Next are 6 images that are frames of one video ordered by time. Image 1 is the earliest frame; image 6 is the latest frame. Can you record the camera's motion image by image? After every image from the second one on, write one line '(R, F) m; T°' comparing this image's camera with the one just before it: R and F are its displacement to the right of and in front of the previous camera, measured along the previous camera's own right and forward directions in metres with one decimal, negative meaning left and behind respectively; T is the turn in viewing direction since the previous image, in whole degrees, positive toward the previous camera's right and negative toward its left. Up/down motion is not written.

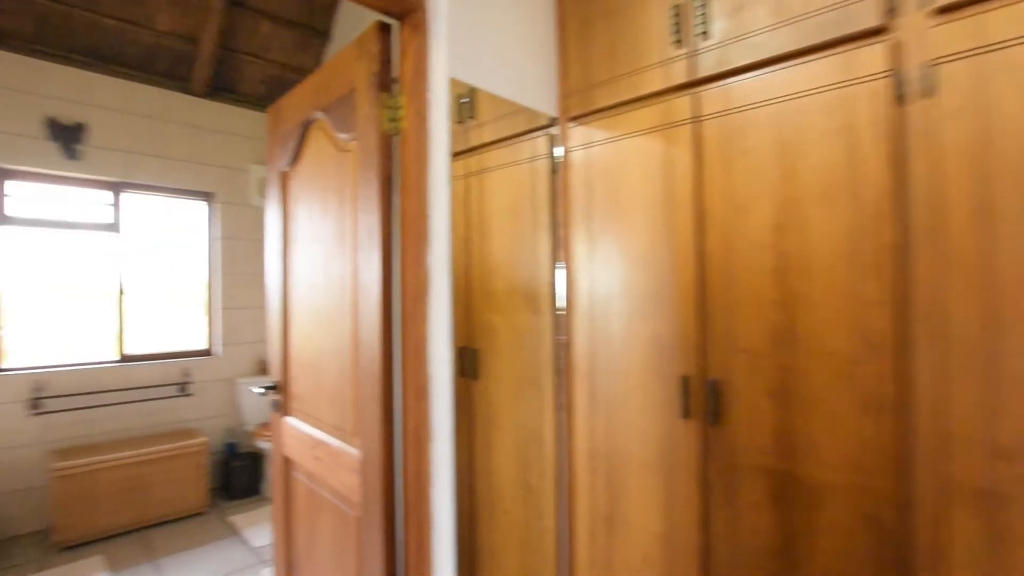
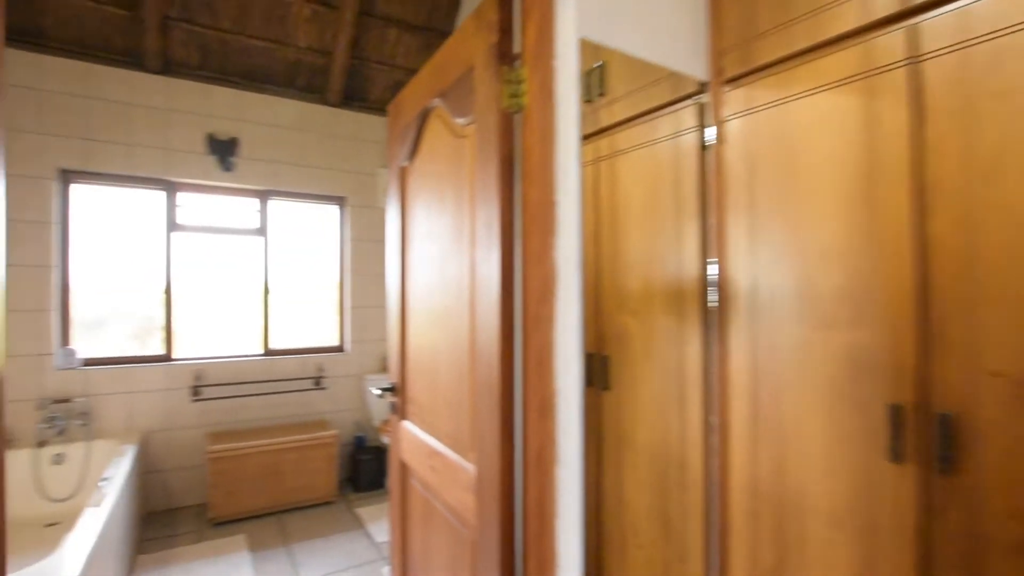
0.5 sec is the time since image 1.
(-0.1, +0.2) m; -13°
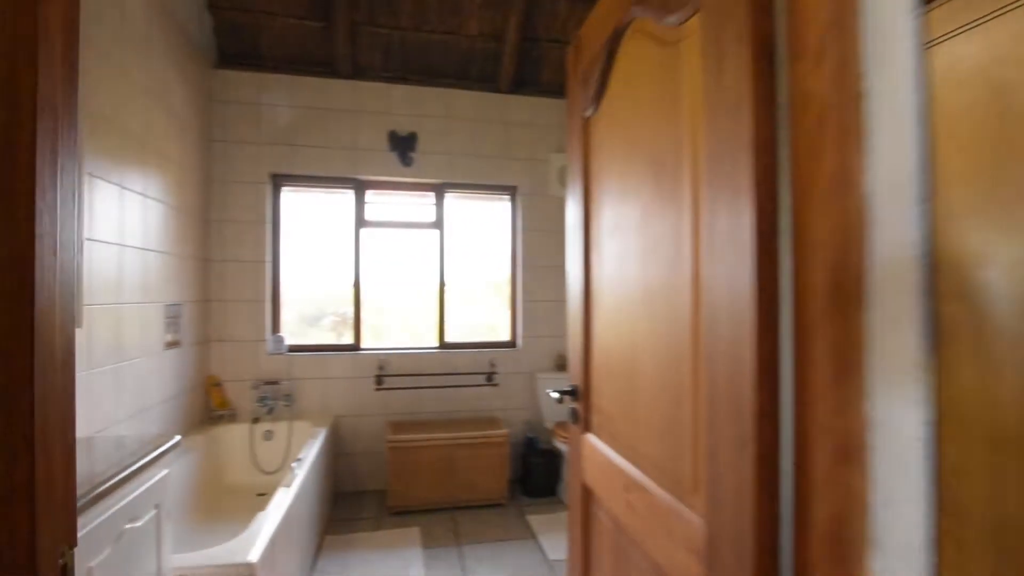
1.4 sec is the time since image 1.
(-0.1, +0.3) m; -18°
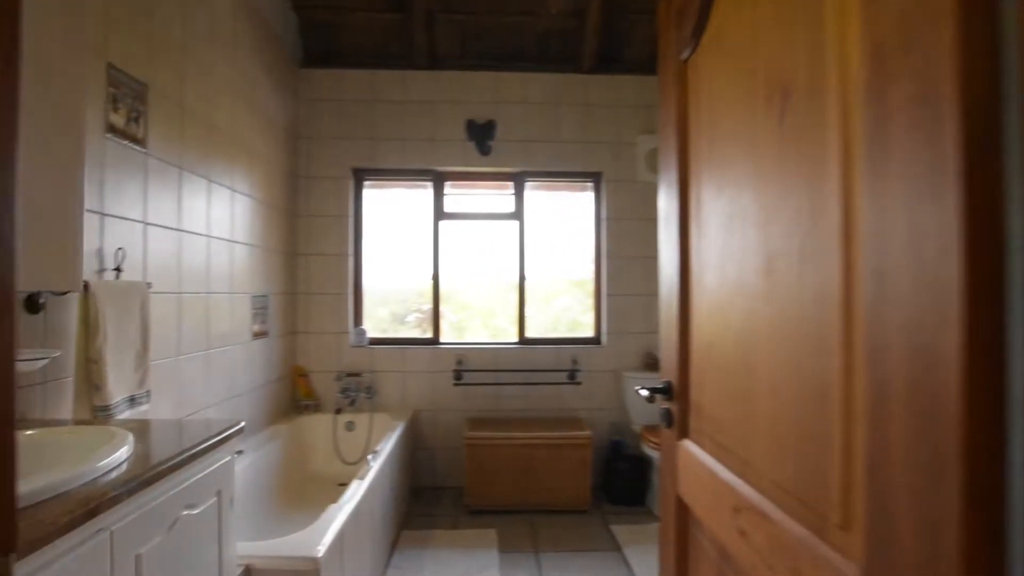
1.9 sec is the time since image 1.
(0.0, +0.2) m; -9°
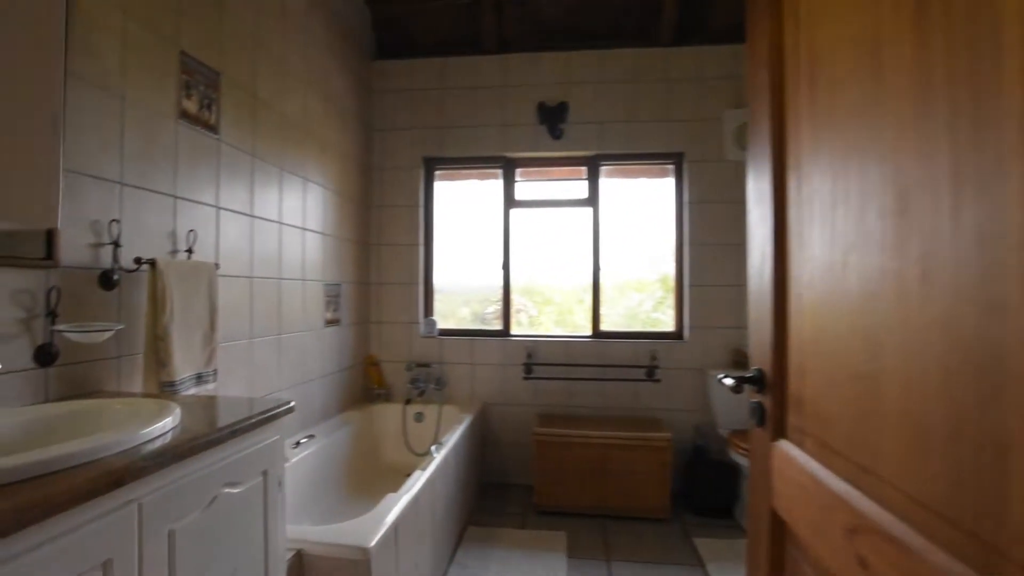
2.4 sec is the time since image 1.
(0.0, +0.1) m; -9°
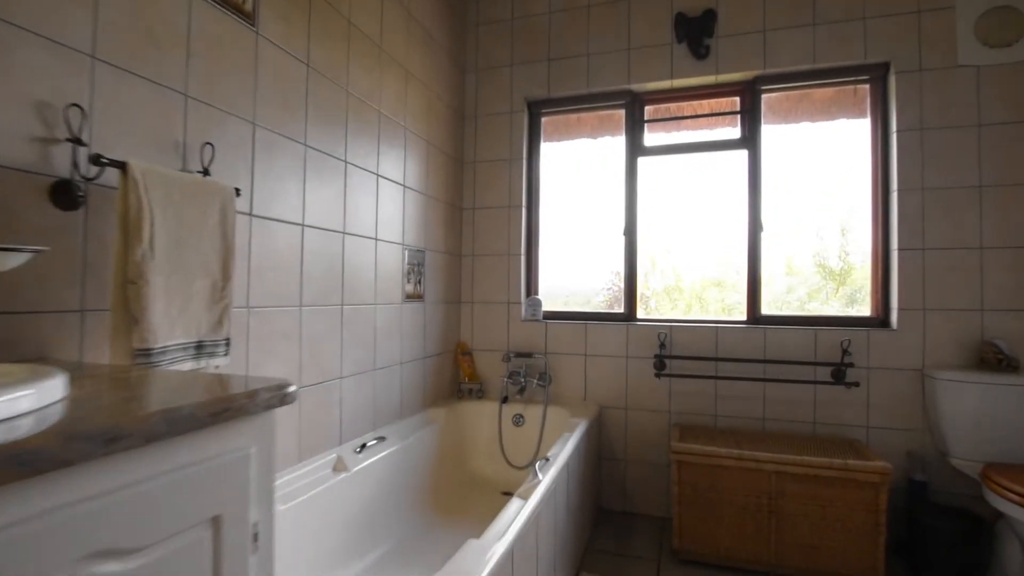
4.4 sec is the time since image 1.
(-0.1, +0.7) m; -11°
